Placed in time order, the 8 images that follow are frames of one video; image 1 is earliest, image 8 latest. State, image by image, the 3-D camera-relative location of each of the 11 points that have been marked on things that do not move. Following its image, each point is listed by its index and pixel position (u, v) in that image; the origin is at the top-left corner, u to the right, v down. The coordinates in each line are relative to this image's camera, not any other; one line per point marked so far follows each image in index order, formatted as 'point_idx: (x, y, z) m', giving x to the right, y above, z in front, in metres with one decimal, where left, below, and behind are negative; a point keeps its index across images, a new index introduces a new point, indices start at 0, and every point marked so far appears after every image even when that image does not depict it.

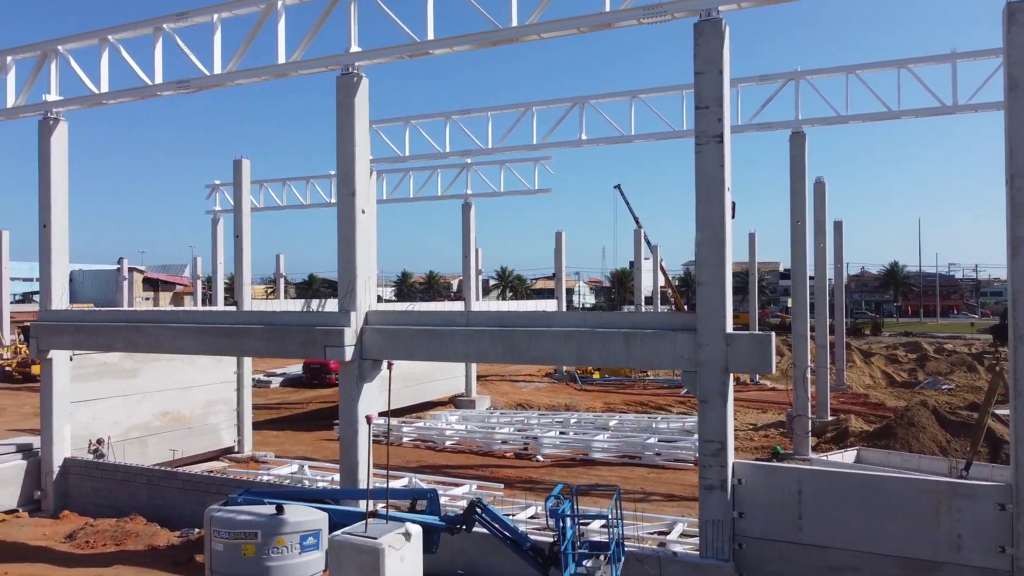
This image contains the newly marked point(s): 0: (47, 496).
0: (-6.7, -3.1, +8.6) m
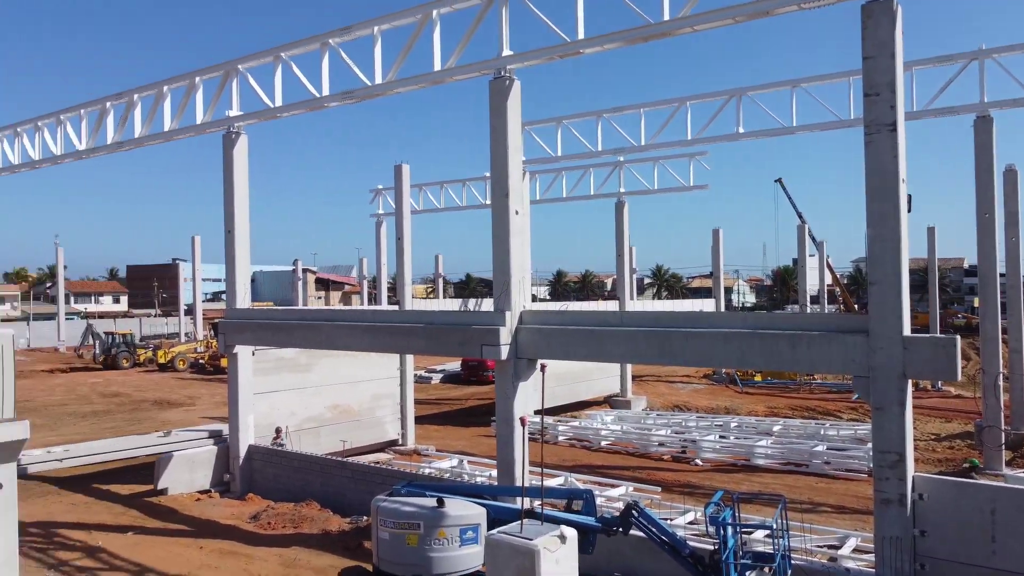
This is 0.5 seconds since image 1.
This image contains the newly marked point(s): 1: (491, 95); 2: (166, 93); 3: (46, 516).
0: (-4.4, -3.1, +10.0) m
1: (-0.3, +2.3, +7.6) m
2: (-6.0, +3.5, +10.7) m
3: (-6.1, -3.2, +7.8) m
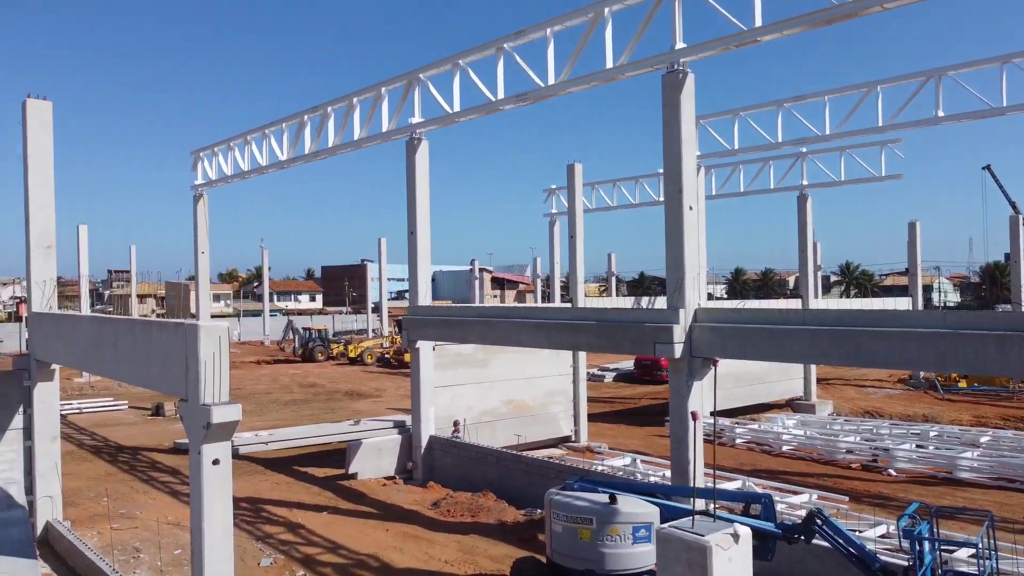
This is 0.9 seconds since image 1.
0: (-1.6, -3.1, +10.9) m
1: (+1.8, +2.3, +7.4) m
2: (-2.9, +3.6, +12.0) m
3: (-3.8, -3.2, +9.2) m
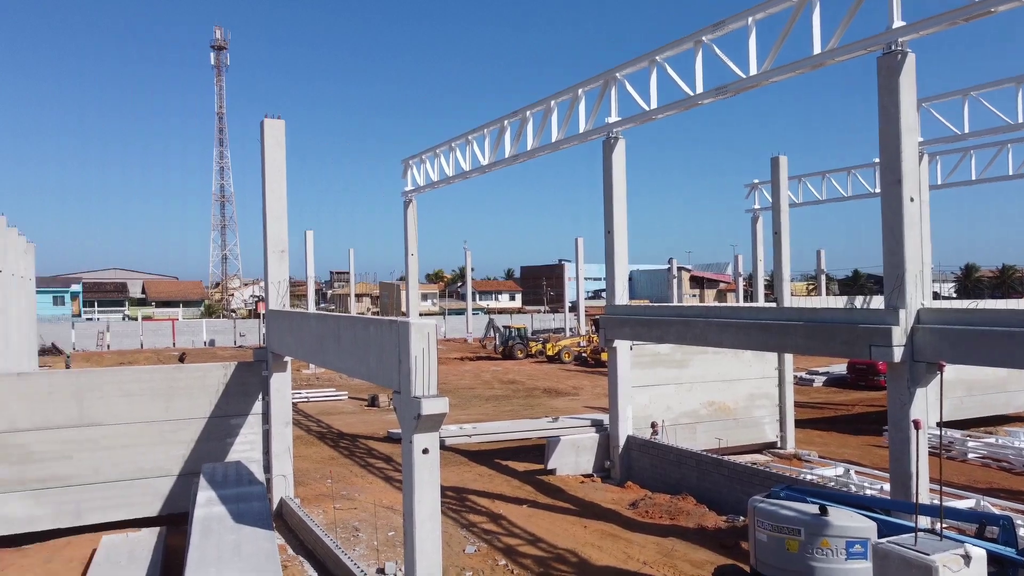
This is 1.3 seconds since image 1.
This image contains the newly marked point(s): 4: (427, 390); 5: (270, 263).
0: (+1.8, -3.1, +11.1) m
1: (+4.0, +2.3, +6.8) m
2: (+0.9, +3.6, +12.5) m
3: (-0.8, -3.2, +10.2) m
4: (-0.5, -0.7, +4.4) m
5: (-3.0, +0.4, +7.7) m
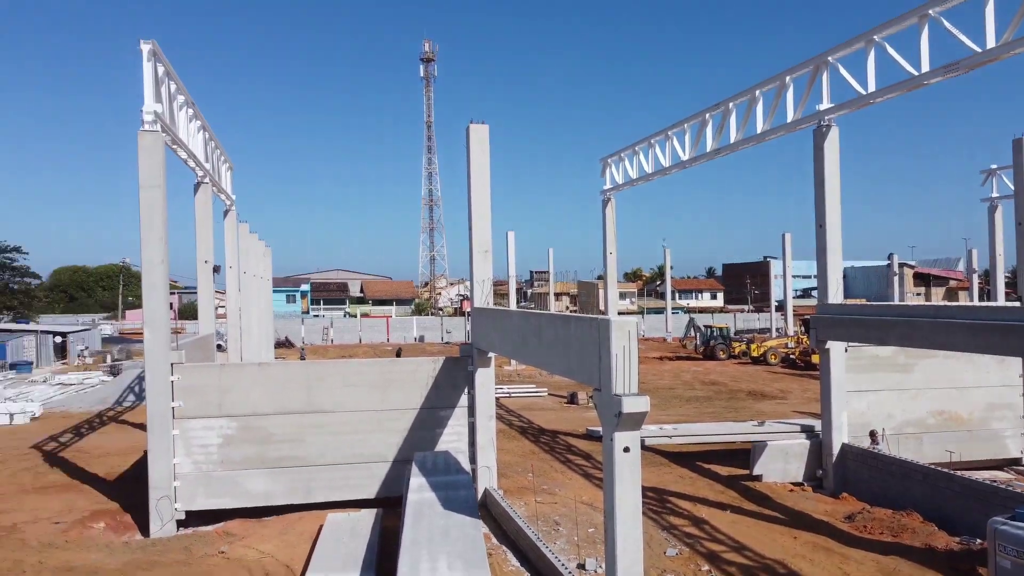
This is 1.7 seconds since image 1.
0: (+5.2, -3.1, +10.4) m
1: (+5.9, +2.3, +5.7) m
2: (+4.7, +3.6, +12.1) m
3: (+2.4, -3.2, +10.4) m
4: (+0.9, -0.7, +4.7) m
5: (-0.4, +0.4, +8.7) m
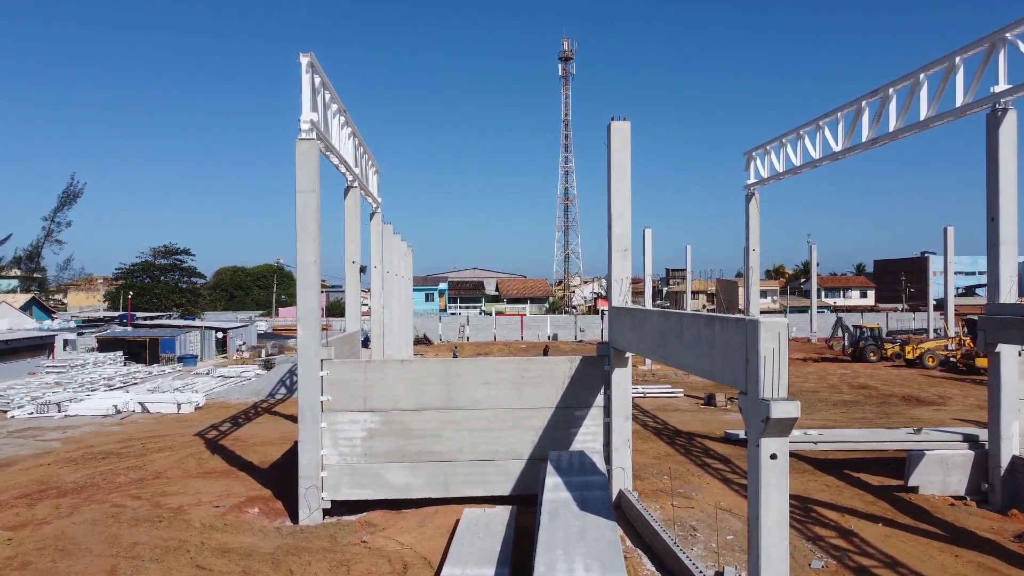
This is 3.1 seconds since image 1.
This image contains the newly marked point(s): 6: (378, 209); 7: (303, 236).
0: (+7.3, -3.0, +9.5) m
1: (+7.0, +2.4, +4.6) m
2: (+7.1, +3.6, +11.2) m
3: (+4.5, -3.2, +9.9) m
4: (+2.0, -0.8, +4.7) m
5: (+1.4, +0.4, +8.9) m
6: (-3.4, +1.9, +15.7) m
7: (-2.9, +0.7, +8.8) m
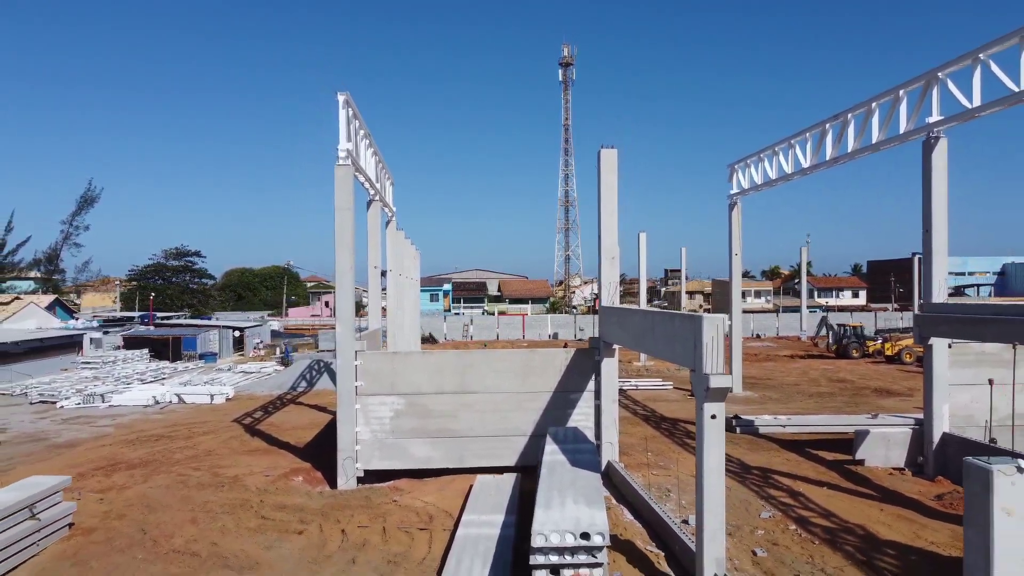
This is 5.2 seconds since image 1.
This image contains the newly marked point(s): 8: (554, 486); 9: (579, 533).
0: (+7.4, -3.0, +11.1) m
1: (+7.1, +2.3, +6.3) m
2: (+7.1, +3.6, +12.8) m
3: (+4.6, -3.2, +11.6) m
4: (+2.0, -0.8, +6.3) m
5: (+1.5, +0.3, +10.5) m
6: (-3.3, +1.9, +17.3) m
7: (-2.8, +0.7, +10.4) m
8: (+0.5, -2.3, +7.3) m
9: (+0.6, -2.3, +5.9) m
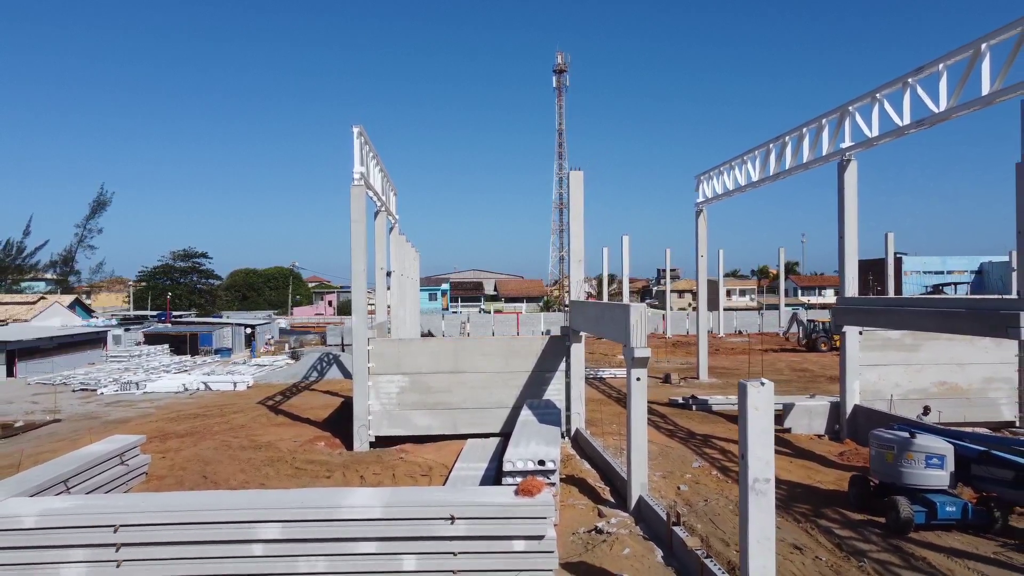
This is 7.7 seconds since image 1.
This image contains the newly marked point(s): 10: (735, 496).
0: (+7.1, -3.0, +13.4) m
1: (+6.8, +2.4, +8.6) m
2: (+6.8, +3.7, +15.1) m
3: (+4.3, -3.1, +13.9) m
4: (+1.7, -0.8, +8.6) m
5: (+1.2, +0.4, +12.8) m
6: (-3.6, +1.9, +19.6) m
7: (-3.1, +0.7, +12.7) m
8: (+0.2, -2.2, +9.6) m
9: (+0.3, -2.2, +8.2) m
10: (+3.3, -3.1, +9.4) m
